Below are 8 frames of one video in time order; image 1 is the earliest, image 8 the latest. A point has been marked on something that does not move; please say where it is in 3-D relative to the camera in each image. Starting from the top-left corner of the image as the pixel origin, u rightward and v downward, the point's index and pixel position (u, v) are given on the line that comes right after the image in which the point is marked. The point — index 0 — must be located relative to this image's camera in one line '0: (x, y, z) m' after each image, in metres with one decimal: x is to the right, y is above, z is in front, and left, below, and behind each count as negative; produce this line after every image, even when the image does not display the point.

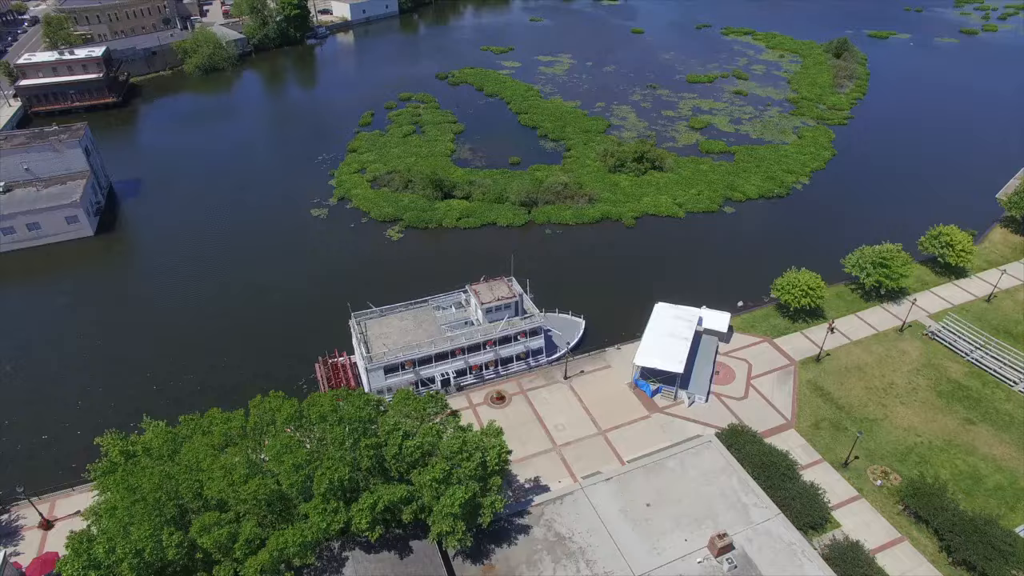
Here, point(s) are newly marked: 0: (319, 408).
0: (-5.2, -3.1, +17.7) m
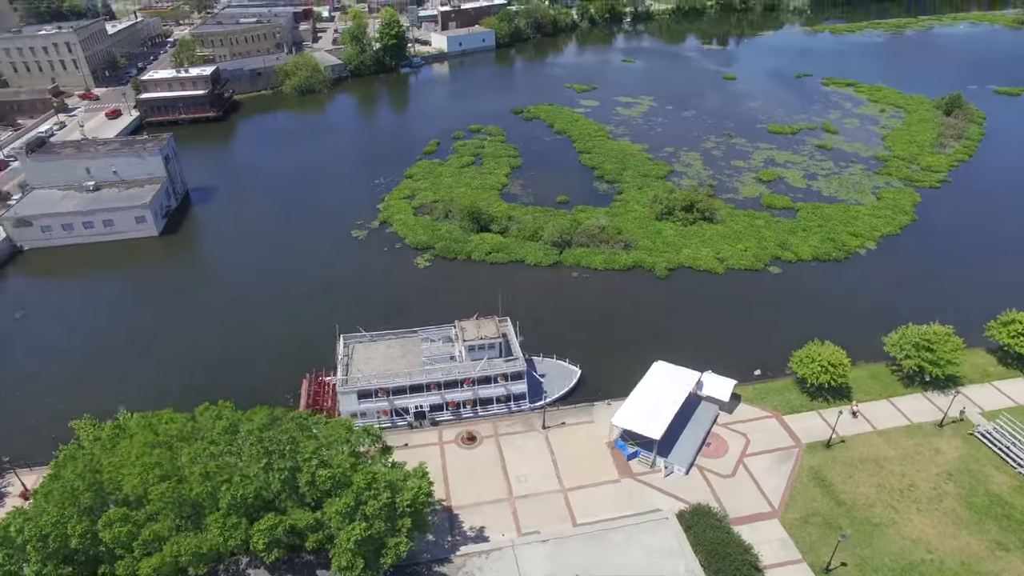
0: (-7.1, -3.6, +18.2) m
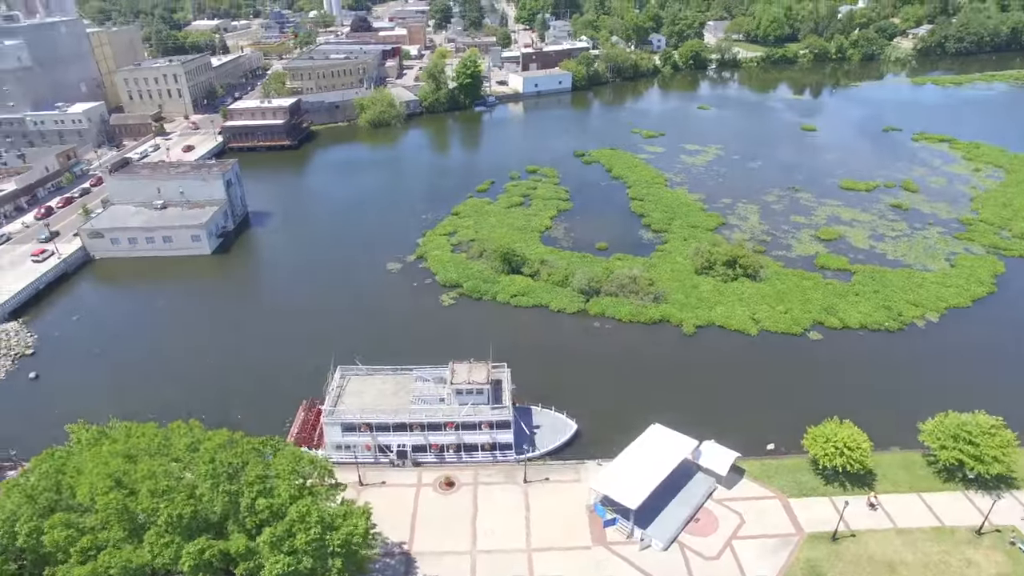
0: (-8.4, -4.4, +18.6) m
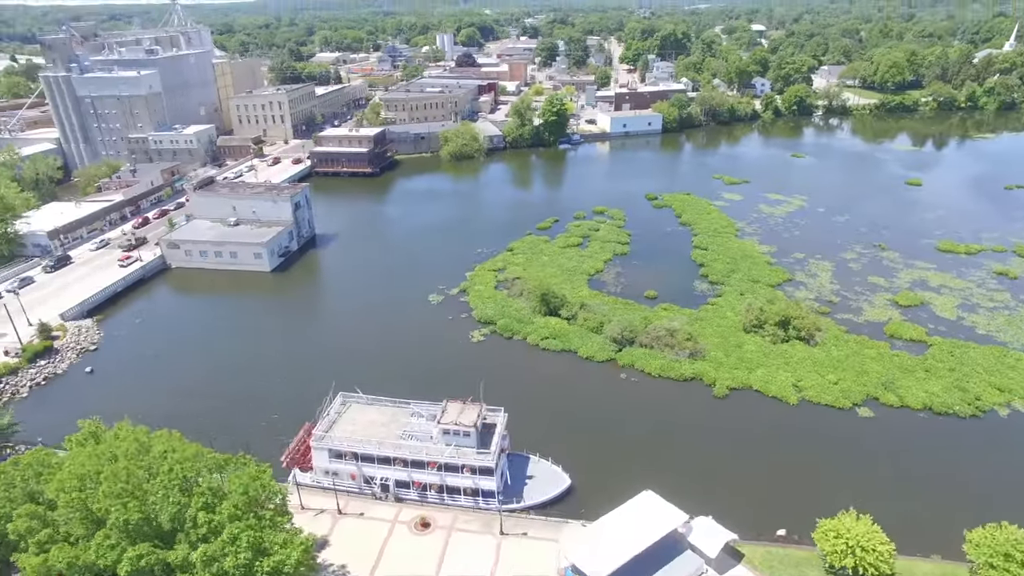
0: (-9.7, -4.8, +19.3) m
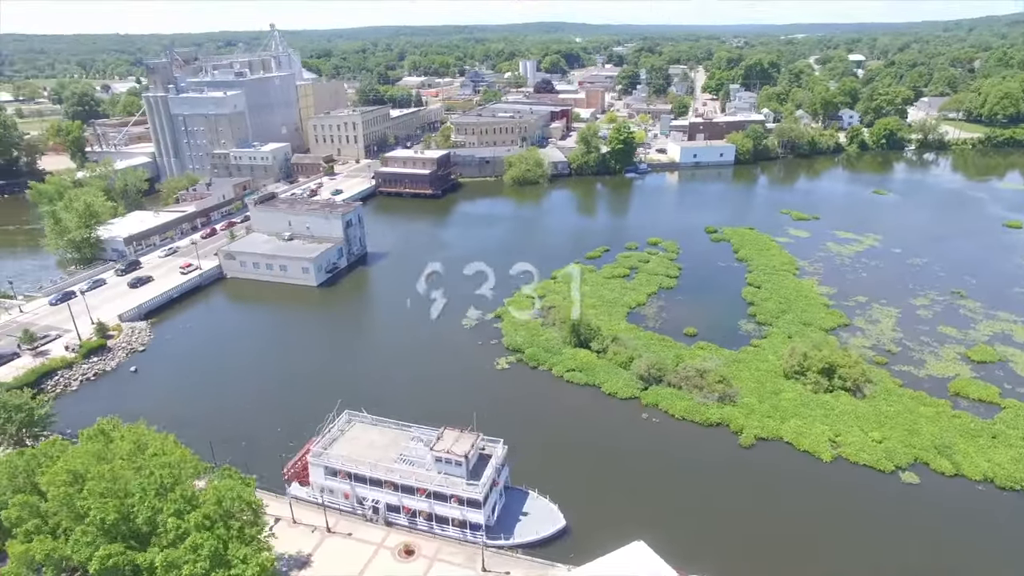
0: (-10.3, -5.1, +19.9) m
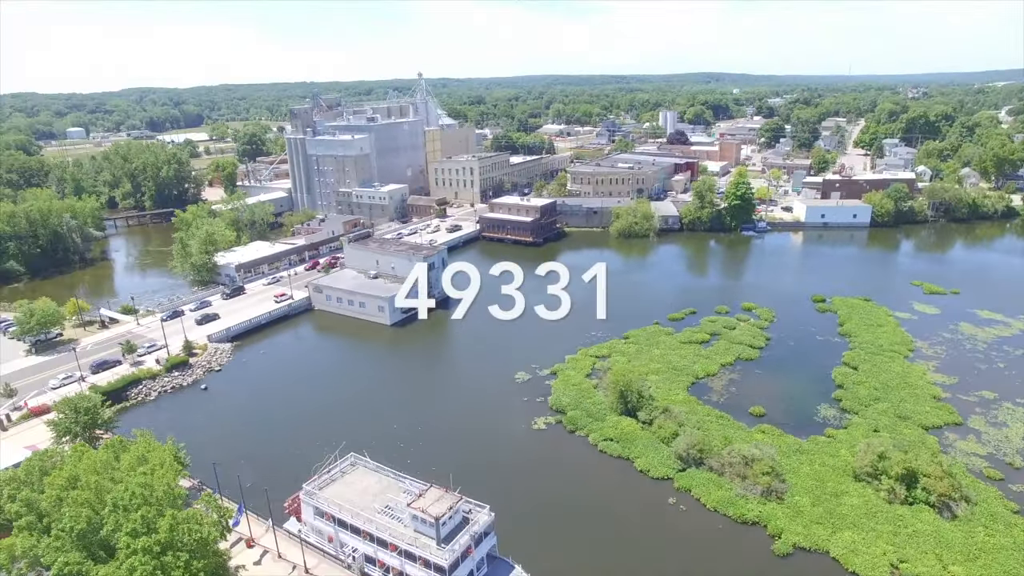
0: (-11.4, -6.0, +20.9) m
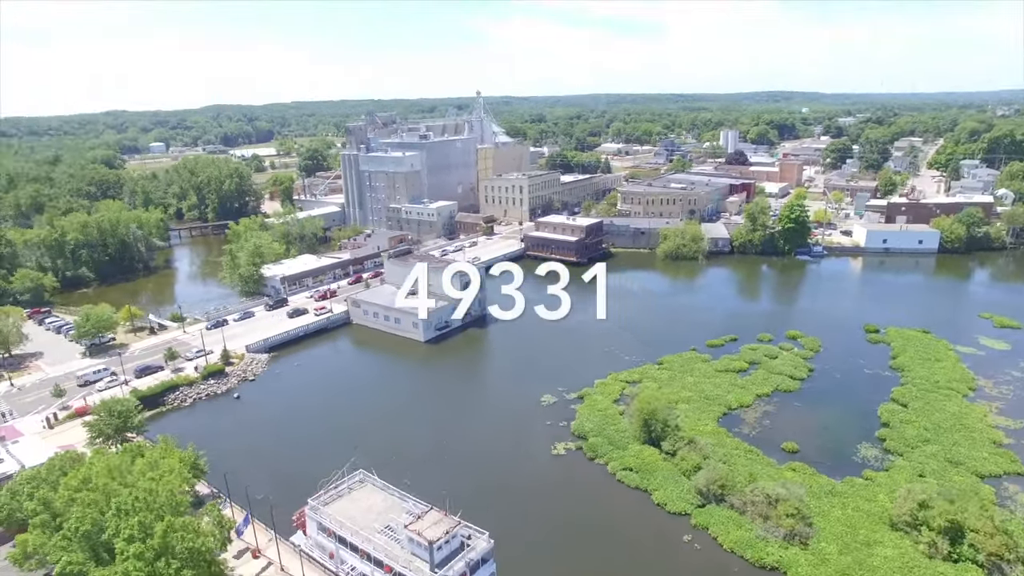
0: (-11.5, -6.3, +21.4) m
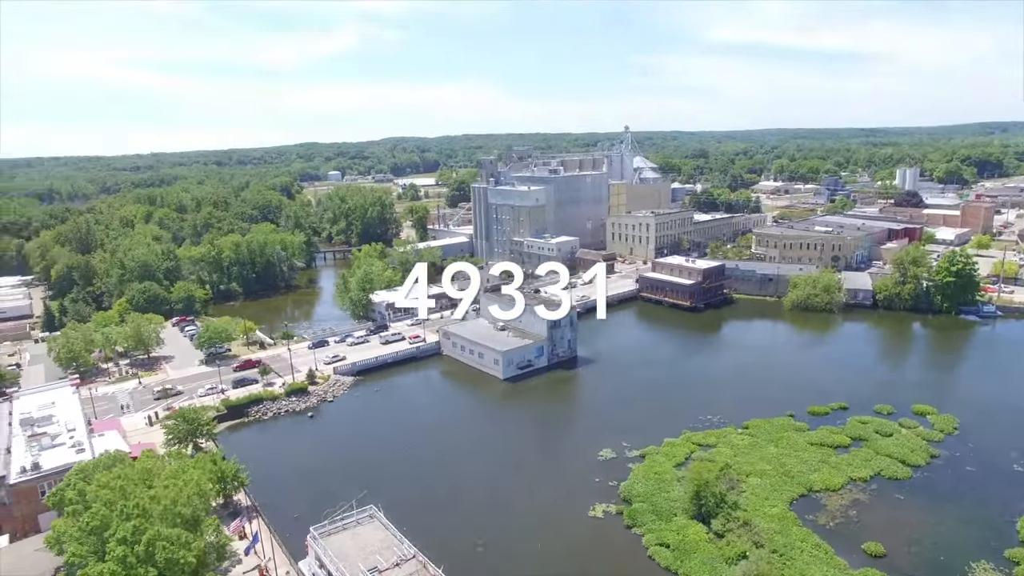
0: (-11.8, -6.9, +22.7) m
